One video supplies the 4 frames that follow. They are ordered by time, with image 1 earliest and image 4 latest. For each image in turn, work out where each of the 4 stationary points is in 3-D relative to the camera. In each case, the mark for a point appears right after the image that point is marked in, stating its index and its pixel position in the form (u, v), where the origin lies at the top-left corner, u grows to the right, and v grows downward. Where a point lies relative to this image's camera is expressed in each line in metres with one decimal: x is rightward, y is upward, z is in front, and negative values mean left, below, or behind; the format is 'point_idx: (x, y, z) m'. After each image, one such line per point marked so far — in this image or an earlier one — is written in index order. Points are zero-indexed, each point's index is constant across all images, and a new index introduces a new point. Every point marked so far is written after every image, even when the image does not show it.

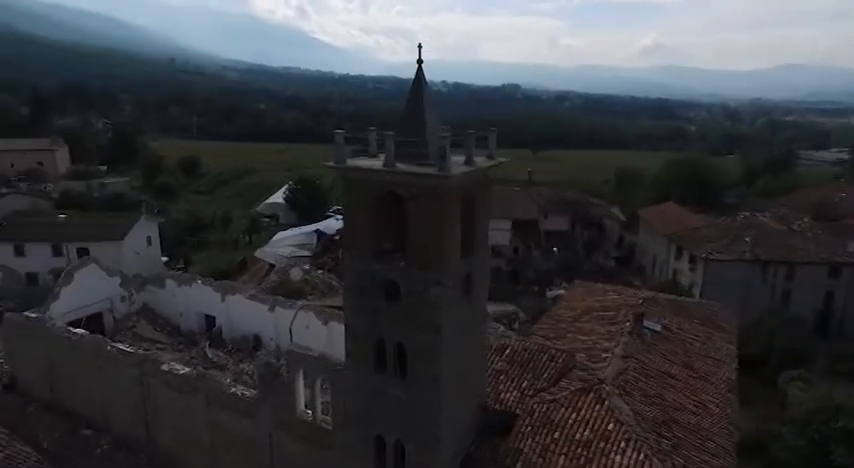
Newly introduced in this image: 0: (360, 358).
0: (-1.3, -2.4, +10.5) m
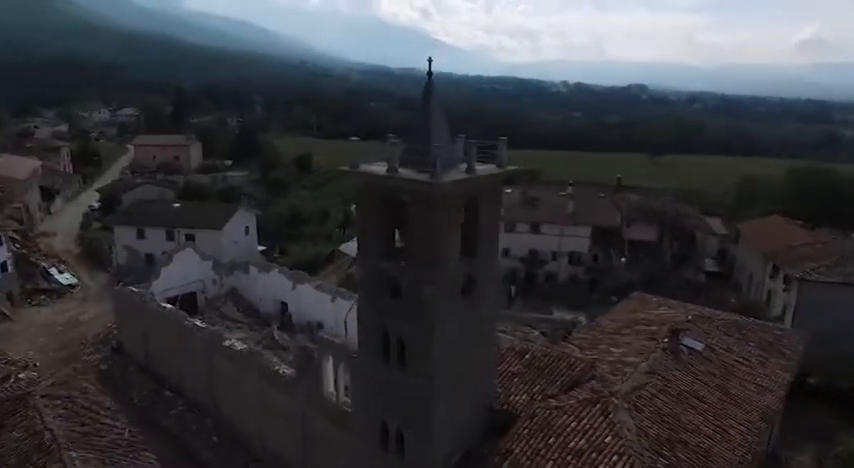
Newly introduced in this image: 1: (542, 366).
0: (-1.2, -2.4, +11.3) m
1: (+2.7, -3.1, +12.9) m
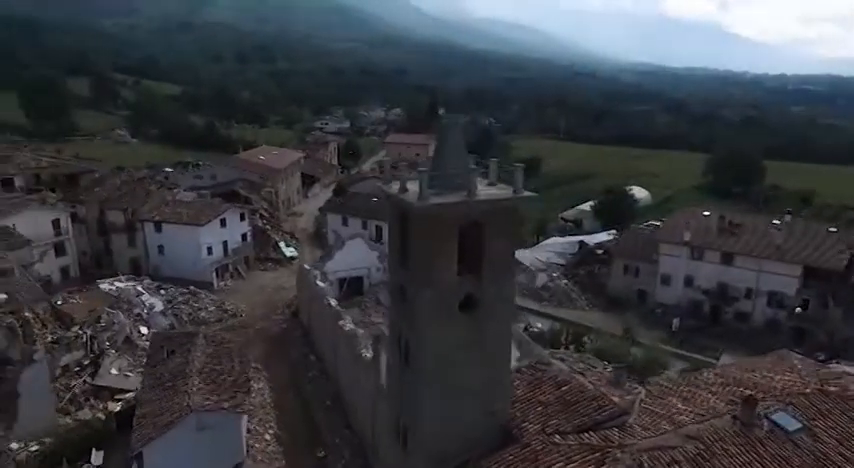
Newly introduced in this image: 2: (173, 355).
0: (-0.8, -2.6, +12.6) m
1: (+3.3, -3.8, +12.4) m
2: (-8.4, -4.0, +18.2) m
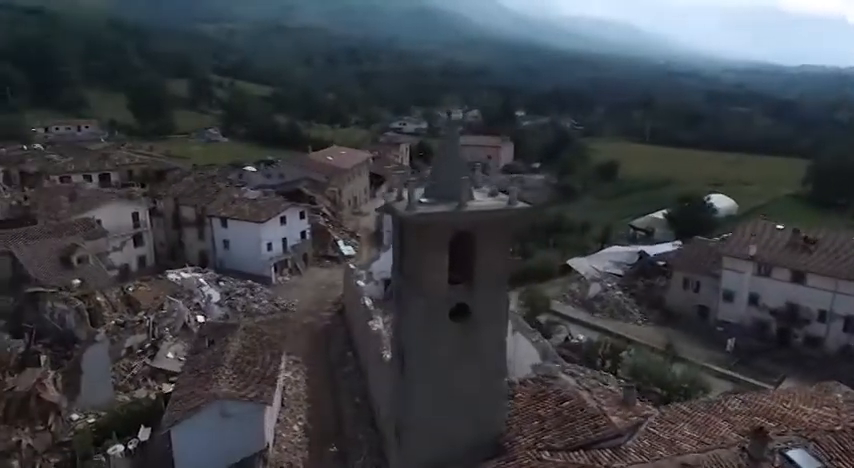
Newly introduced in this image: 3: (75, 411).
0: (-0.8, -2.7, +12.9) m
1: (+3.2, -4.1, +12.2) m
2: (-7.6, -3.9, +19.5) m
3: (-12.8, -6.4, +19.9) m
